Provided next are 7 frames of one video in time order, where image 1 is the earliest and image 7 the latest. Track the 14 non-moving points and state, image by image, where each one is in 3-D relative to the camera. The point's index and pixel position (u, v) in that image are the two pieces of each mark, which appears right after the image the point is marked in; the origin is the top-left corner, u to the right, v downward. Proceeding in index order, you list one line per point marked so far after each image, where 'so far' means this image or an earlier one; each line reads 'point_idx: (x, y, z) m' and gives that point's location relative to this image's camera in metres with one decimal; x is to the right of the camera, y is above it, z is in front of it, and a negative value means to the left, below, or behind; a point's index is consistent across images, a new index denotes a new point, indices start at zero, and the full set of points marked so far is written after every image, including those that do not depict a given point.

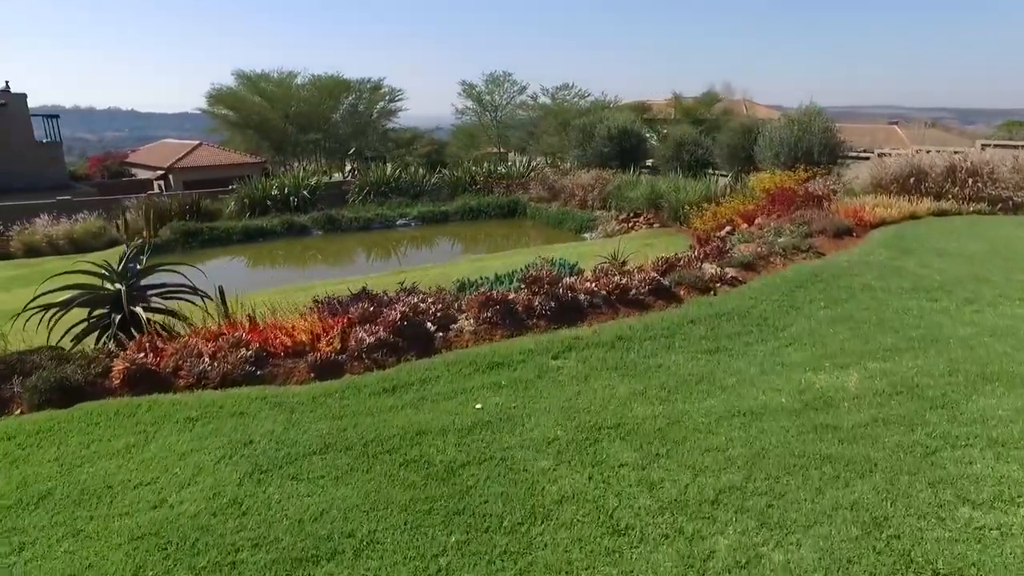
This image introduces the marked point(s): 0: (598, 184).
0: (+2.3, +2.8, +18.5) m
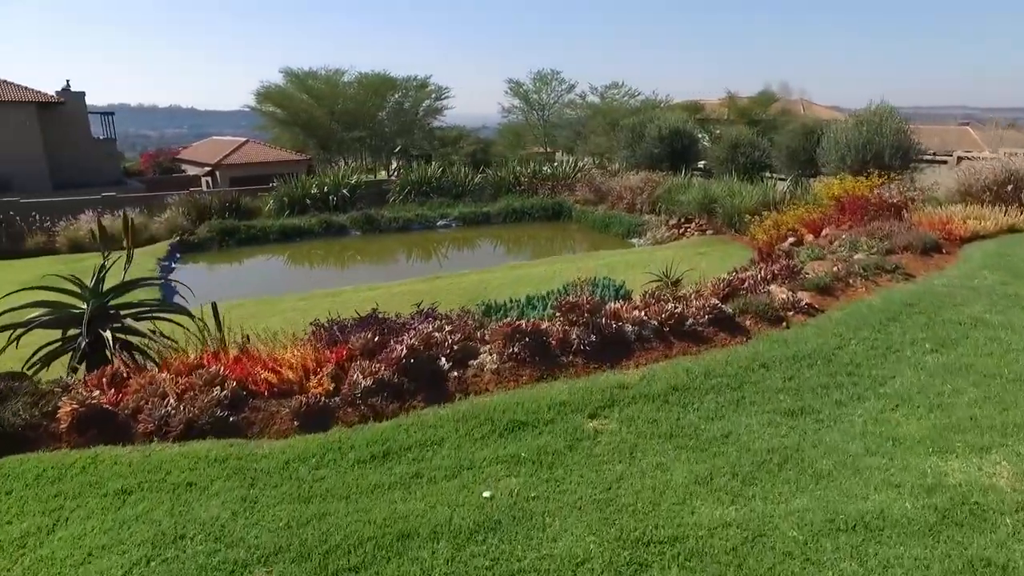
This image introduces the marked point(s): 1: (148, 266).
0: (+3.5, +2.6, +17.5) m
1: (-7.3, +0.5, +14.0) m
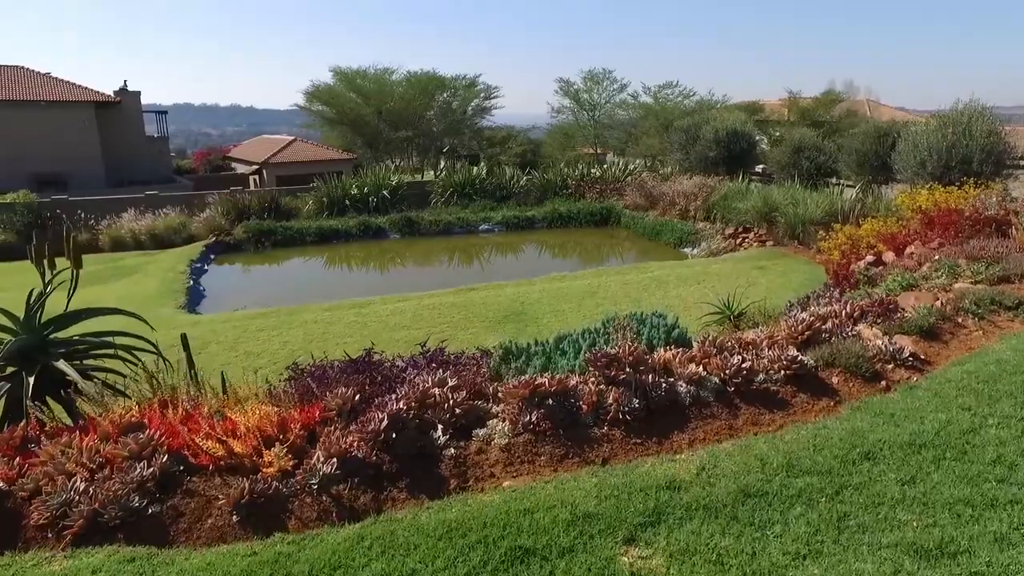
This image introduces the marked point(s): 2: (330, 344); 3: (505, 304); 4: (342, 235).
0: (+4.5, +2.3, +16.3) m
1: (-6.5, +0.4, +13.6) m
2: (-2.2, -0.6, +8.4) m
3: (0.0, -0.2, +9.5) m
4: (-4.2, +1.3, +17.1) m
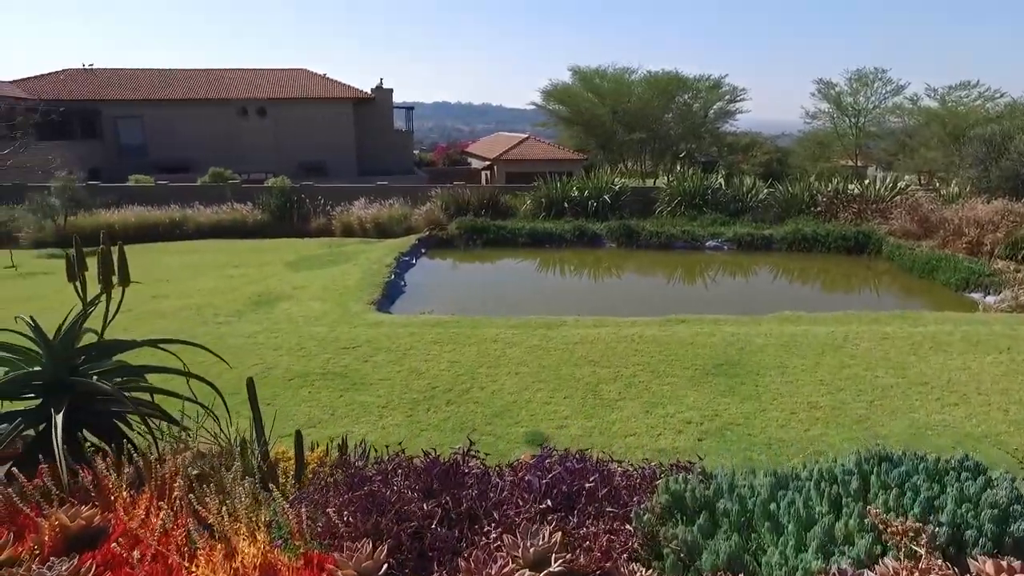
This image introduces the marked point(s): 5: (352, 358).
0: (+9.0, +1.2, +12.6) m
1: (-2.4, +0.6, +13.5) m
2: (-0.1, -0.9, +7.3) m
3: (+2.3, -0.7, +7.6) m
4: (+1.0, +1.2, +16.1) m
5: (-1.8, -0.8, +7.7) m
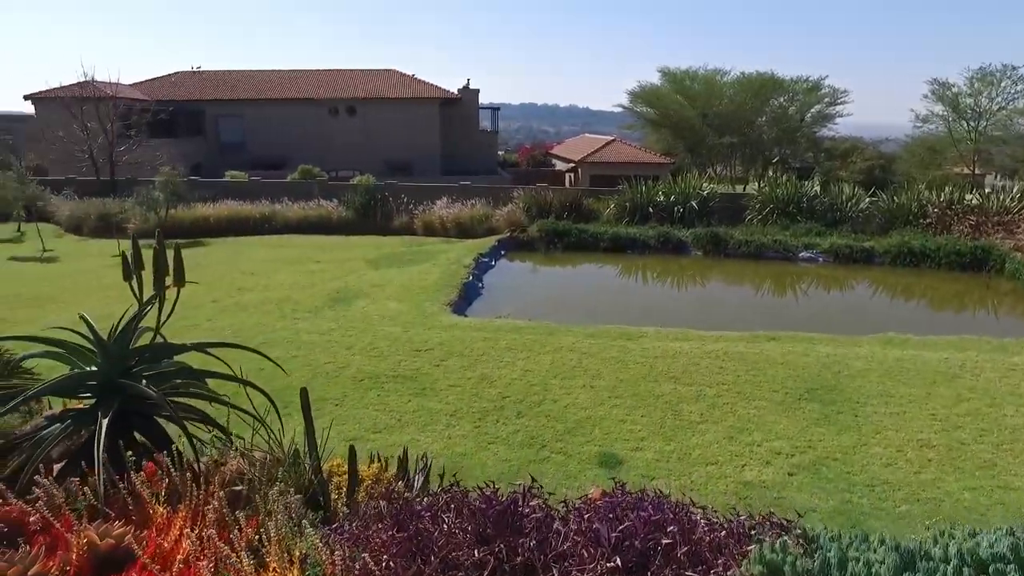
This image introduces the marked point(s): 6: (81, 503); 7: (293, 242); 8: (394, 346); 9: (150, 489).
0: (+10.4, +0.7, +11.1) m
1: (-0.9, +0.5, +13.4) m
2: (+0.6, -0.9, +6.9) m
3: (+3.1, -0.8, +6.9) m
4: (+2.8, +1.0, +15.6) m
5: (-1.0, -0.8, +7.6) m
6: (-1.5, -0.8, +2.4) m
7: (-4.8, +1.0, +15.2) m
8: (-1.4, -0.7, +8.1) m
9: (-1.3, -0.7, +2.5) m
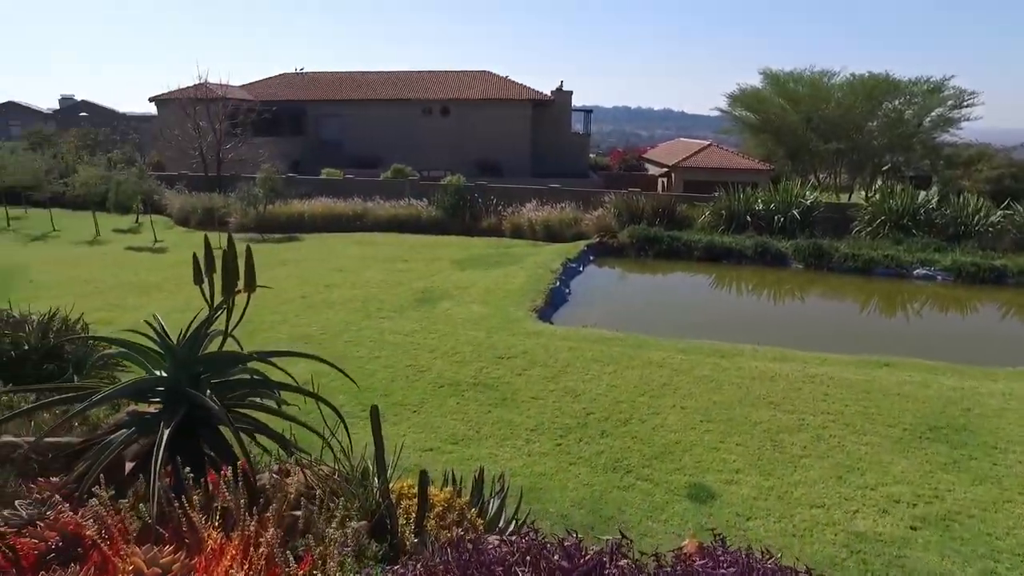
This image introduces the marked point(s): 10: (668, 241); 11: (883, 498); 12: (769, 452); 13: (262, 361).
0: (+11.7, +0.2, +9.4) m
1: (+0.8, +0.4, +13.1) m
2: (+1.5, -1.1, +6.5) m
3: (+3.9, -1.1, +6.2) m
4: (+4.8, +0.7, +14.8) m
5: (-0.1, -0.9, +7.3) m
6: (-1.3, -0.8, +2.3) m
7: (-2.9, +1.1, +15.3) m
8: (-0.4, -0.7, +7.9) m
9: (-1.1, -0.8, +2.3) m
10: (+3.4, +1.0, +15.2) m
11: (+2.5, -1.4, +4.6) m
12: (+2.0, -1.3, +5.4) m
13: (-1.0, -0.3, +2.8) m
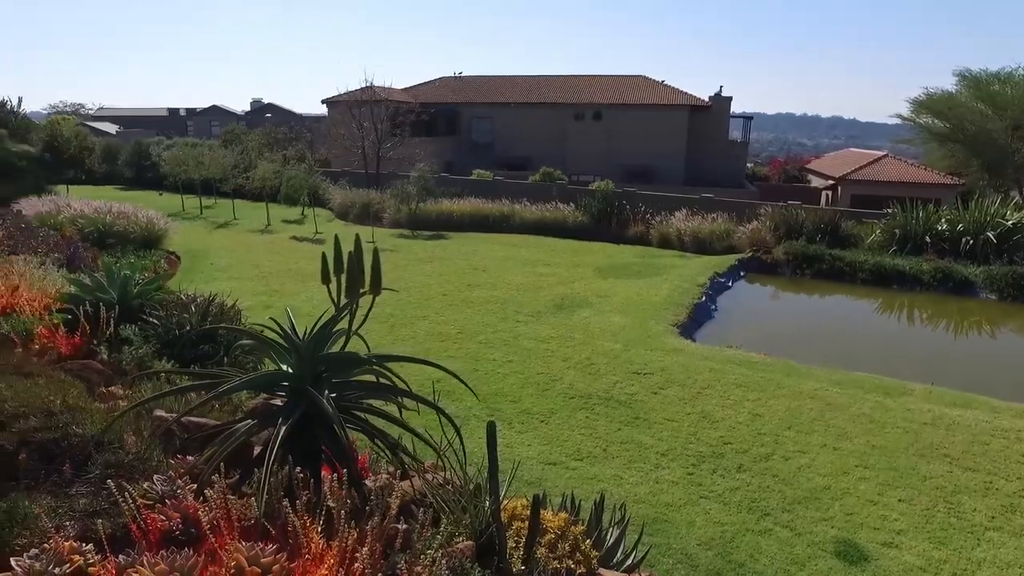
0: (+13.3, -0.8, +6.6) m
1: (+3.4, +0.2, +12.4) m
2: (+2.6, -1.3, +5.8) m
3: (+4.9, -1.4, +5.1) m
4: (+7.7, +0.2, +13.3) m
5: (+1.3, -1.0, +7.0) m
6: (-0.9, -0.8, +2.3) m
7: (+0.3, +1.0, +15.4) m
8: (+1.1, -0.8, +7.6) m
9: (-0.7, -0.8, +2.3) m
10: (+6.5, +0.6, +14.0) m
11: (+3.2, -1.7, +3.8) m
12: (+2.9, -1.5, +4.7) m
13: (-0.5, -0.3, +2.8) m
